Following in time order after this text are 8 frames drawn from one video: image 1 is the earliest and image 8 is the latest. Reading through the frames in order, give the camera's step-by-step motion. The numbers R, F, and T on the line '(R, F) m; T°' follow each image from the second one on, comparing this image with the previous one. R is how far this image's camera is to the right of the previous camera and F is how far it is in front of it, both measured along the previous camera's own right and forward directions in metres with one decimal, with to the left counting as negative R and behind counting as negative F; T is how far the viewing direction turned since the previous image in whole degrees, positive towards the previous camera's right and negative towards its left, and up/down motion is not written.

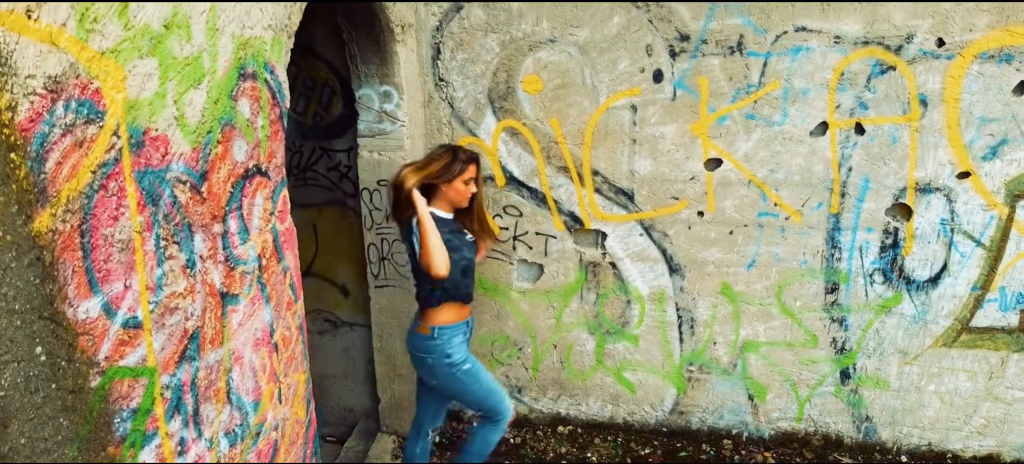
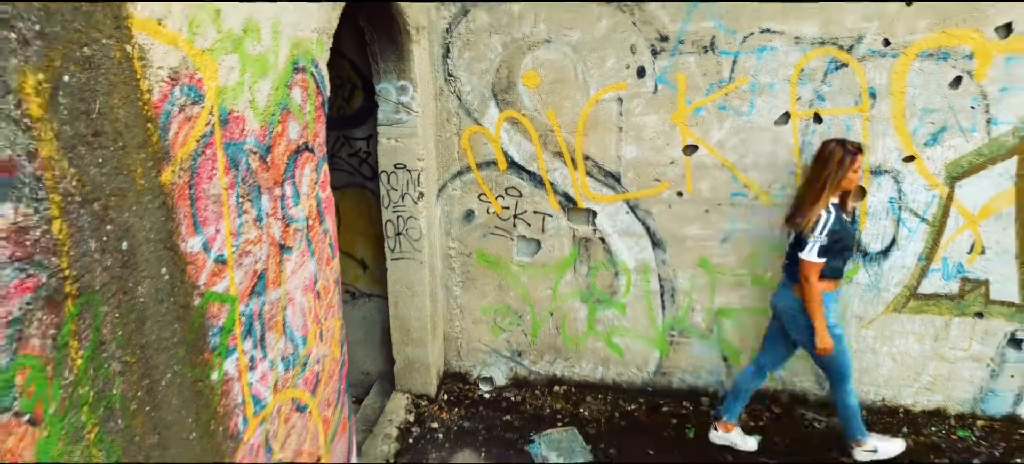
(0.0, -0.4) m; 0°
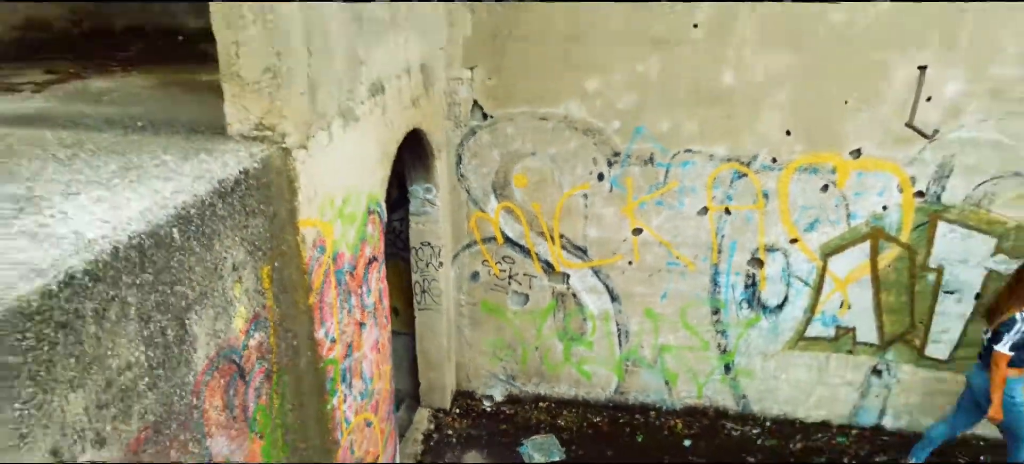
(0.0, -1.4) m; 0°
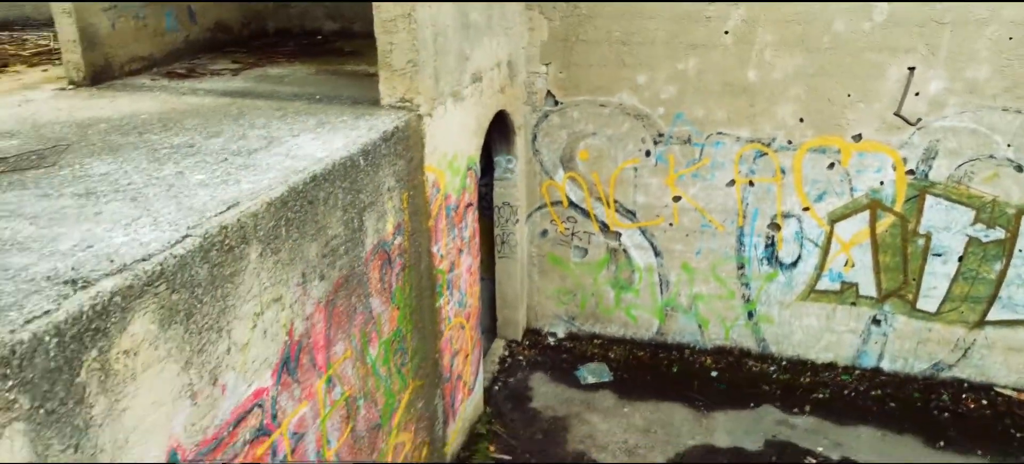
(+0.1, -1.2) m; -5°
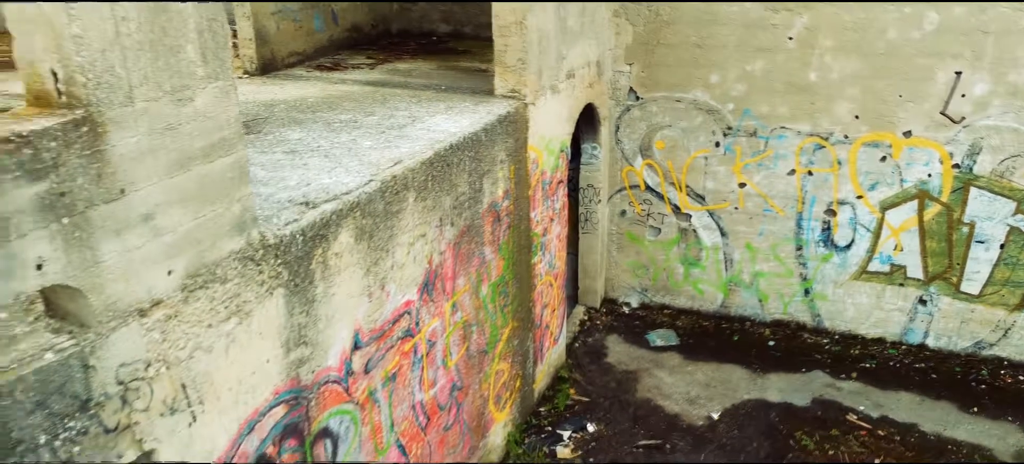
(-0.1, -0.9) m; -5°
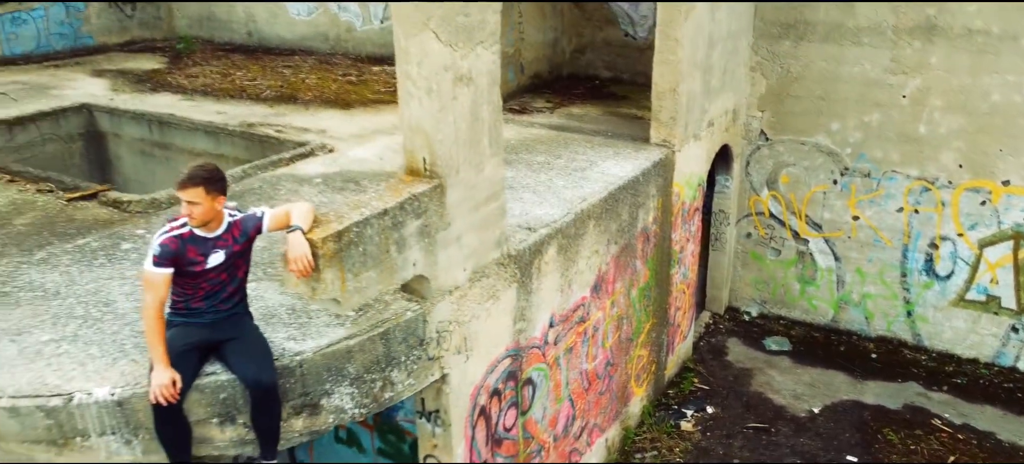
(-0.2, -1.6) m; -9°
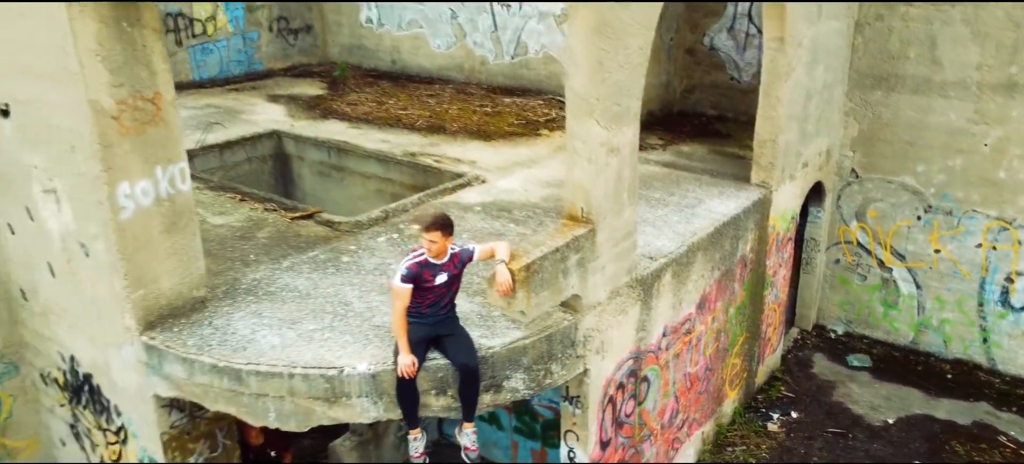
(-0.3, -1.3) m; -6°
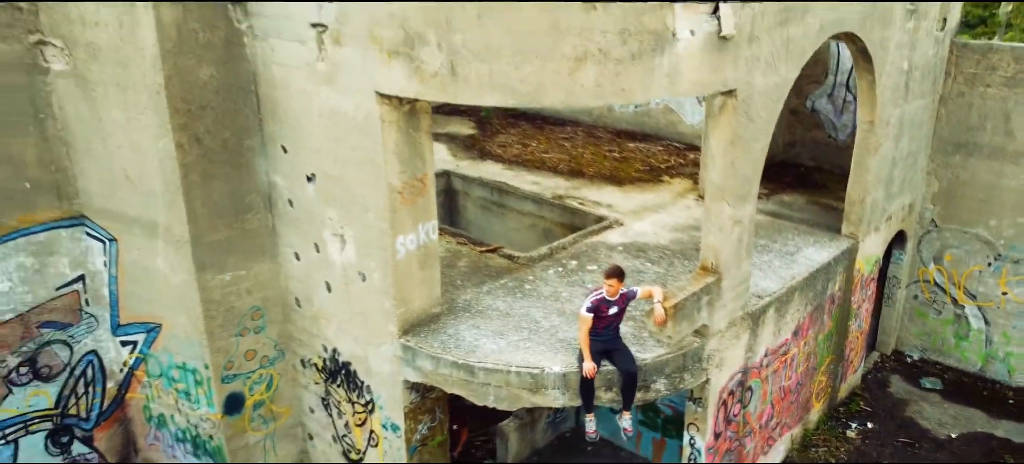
(-0.6, -2.1) m; -6°
